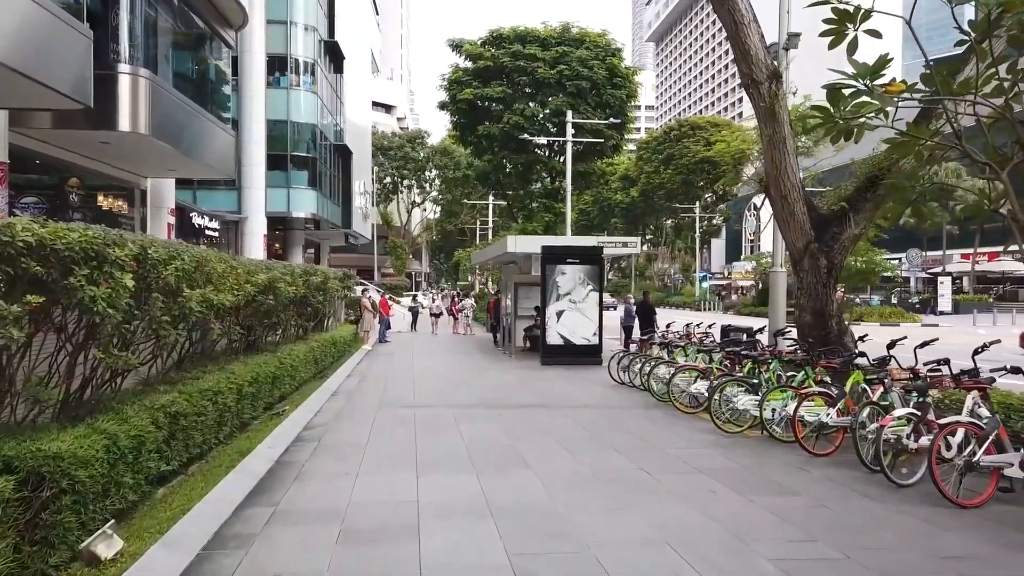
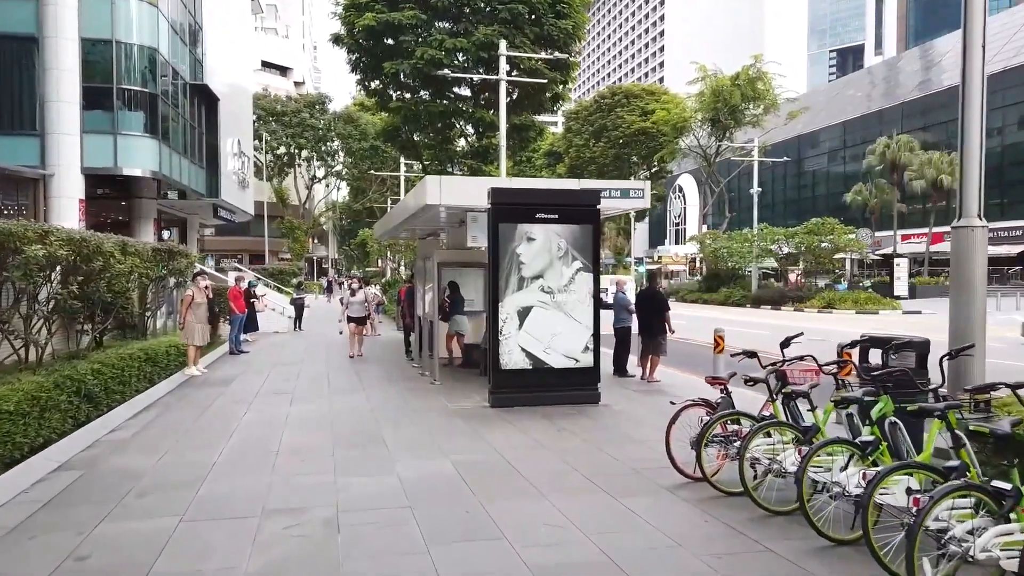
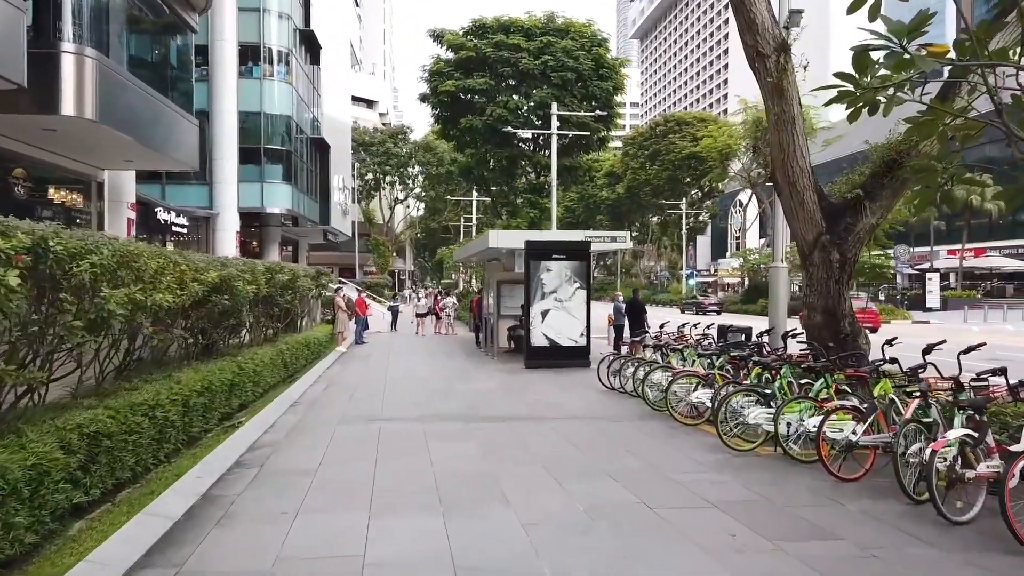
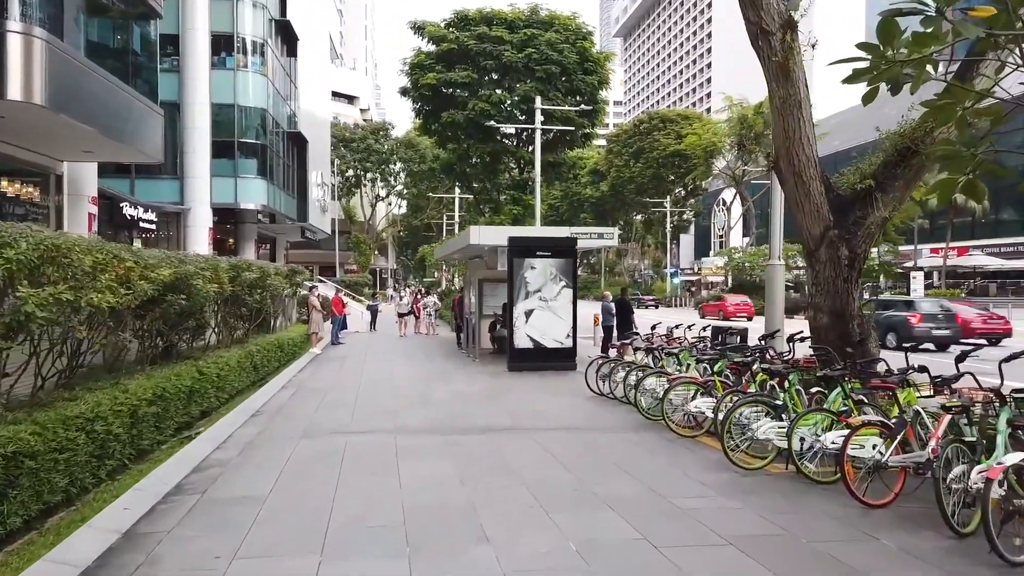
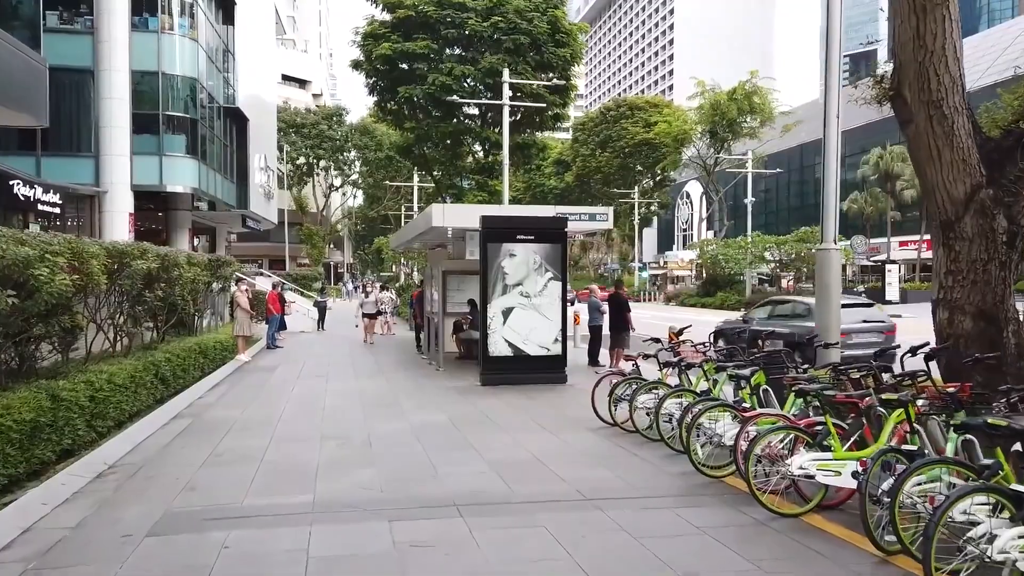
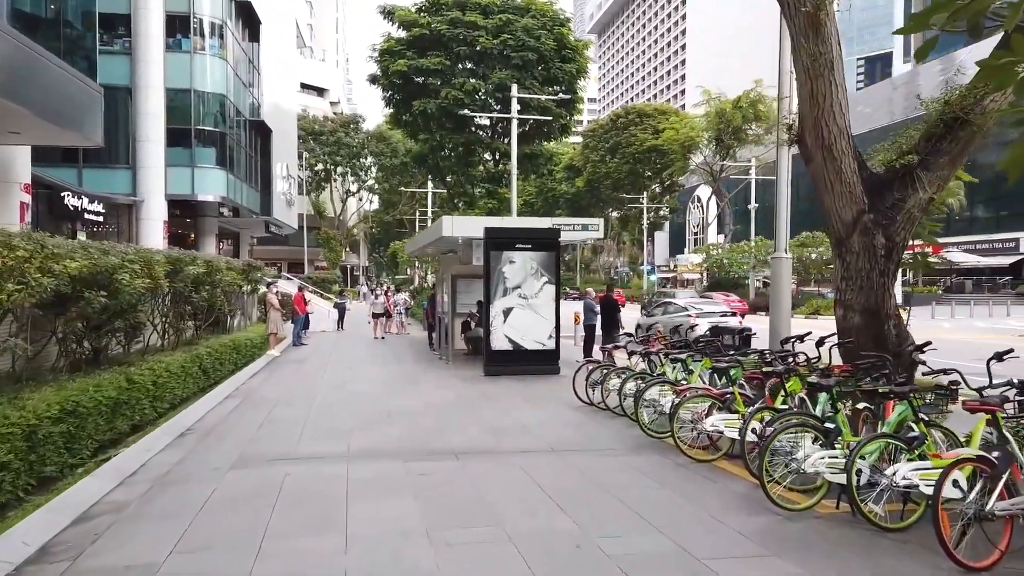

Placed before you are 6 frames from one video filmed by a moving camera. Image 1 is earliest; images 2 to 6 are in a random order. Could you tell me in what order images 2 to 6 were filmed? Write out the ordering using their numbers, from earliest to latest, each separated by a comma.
3, 4, 6, 5, 2
